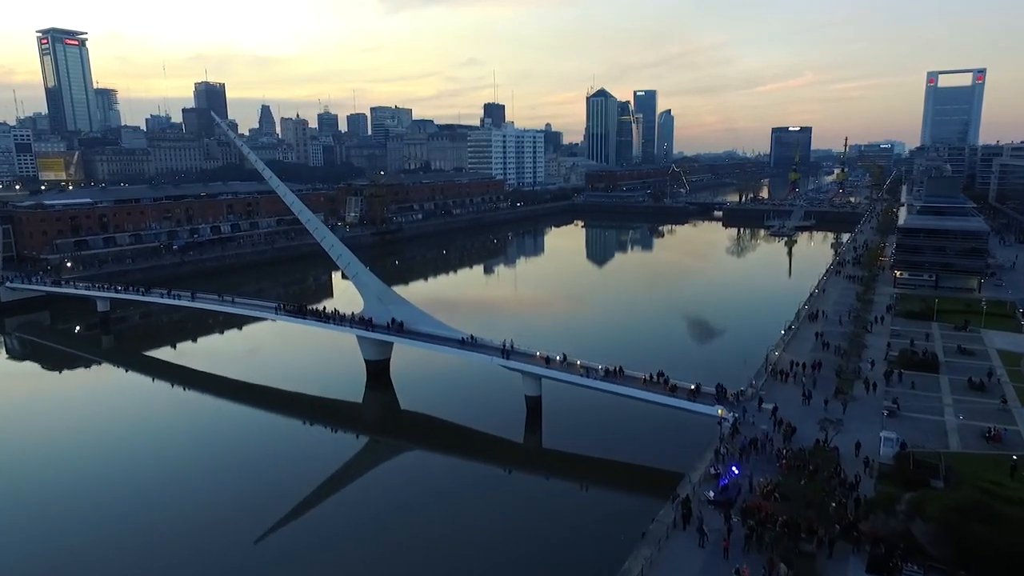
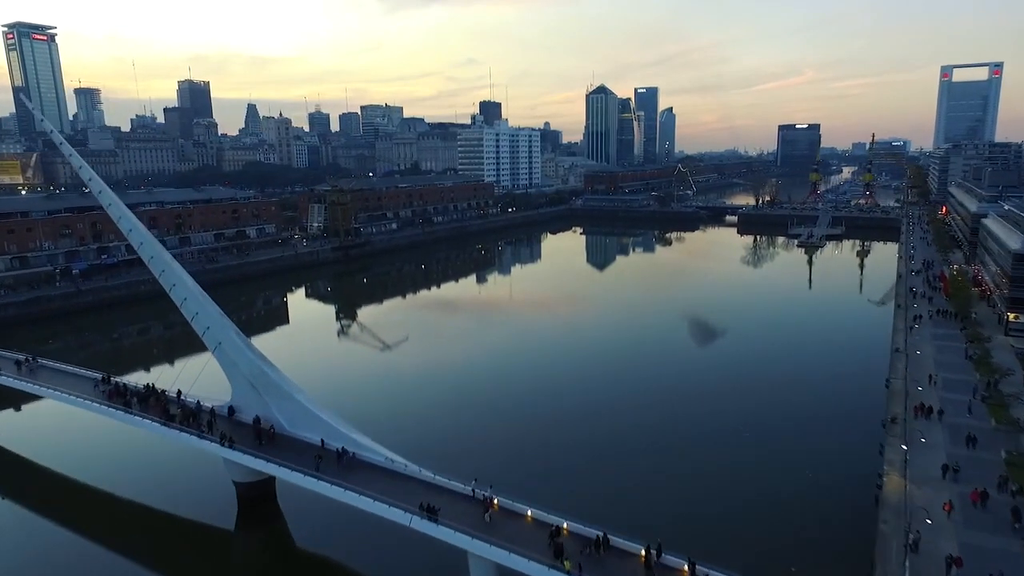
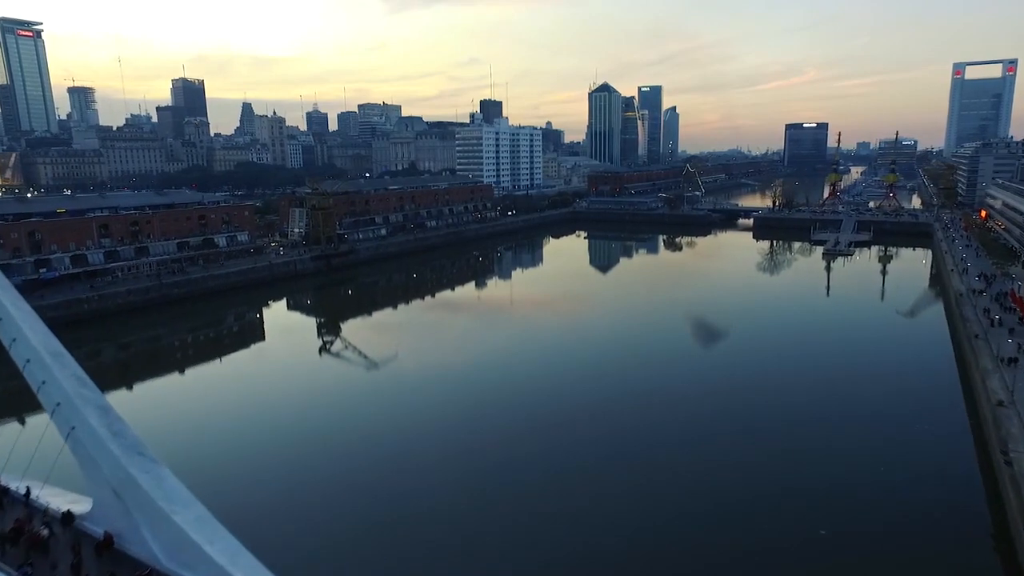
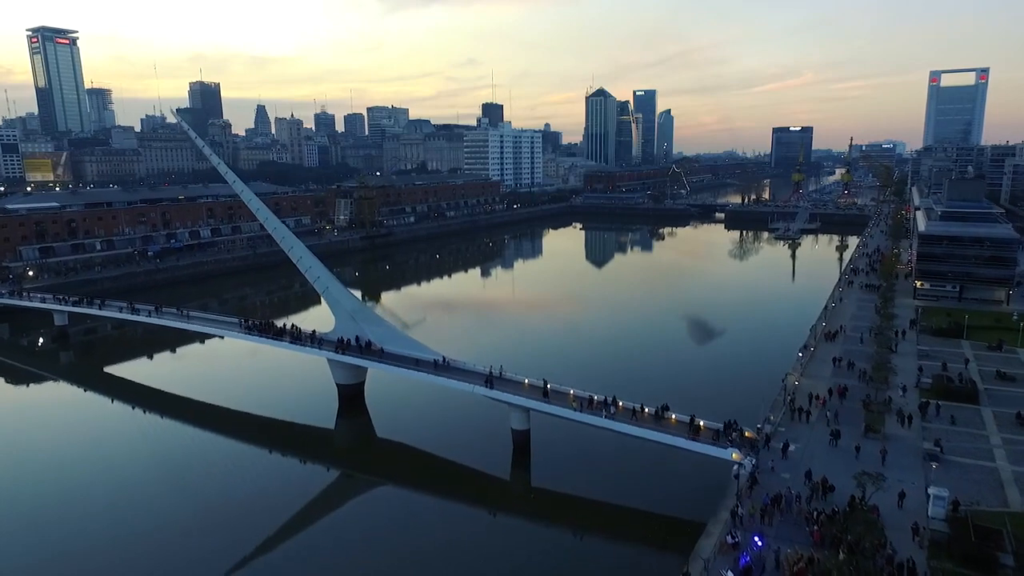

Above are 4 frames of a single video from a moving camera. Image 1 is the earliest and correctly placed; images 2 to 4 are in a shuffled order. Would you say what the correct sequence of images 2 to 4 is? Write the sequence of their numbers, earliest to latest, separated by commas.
4, 2, 3
